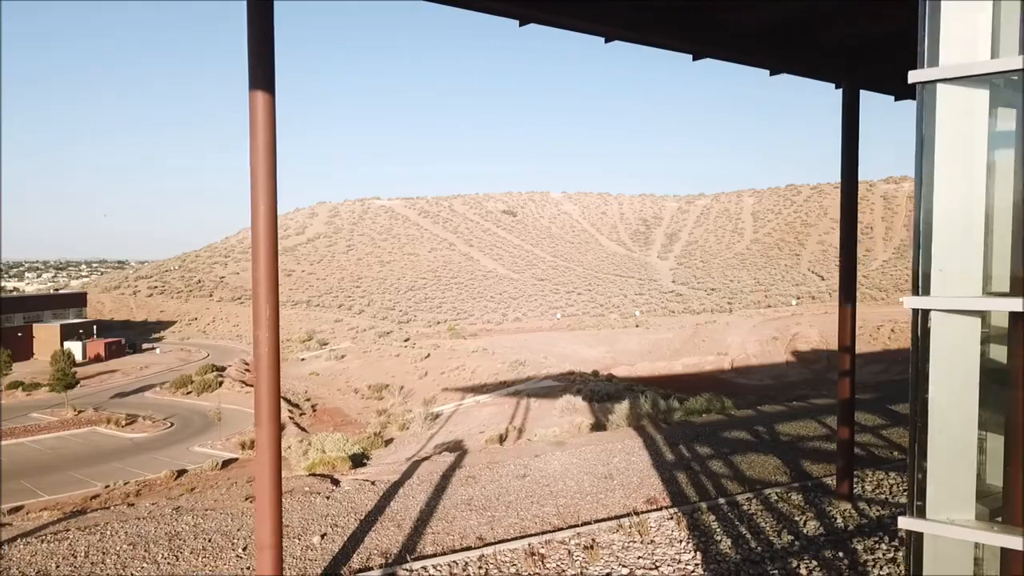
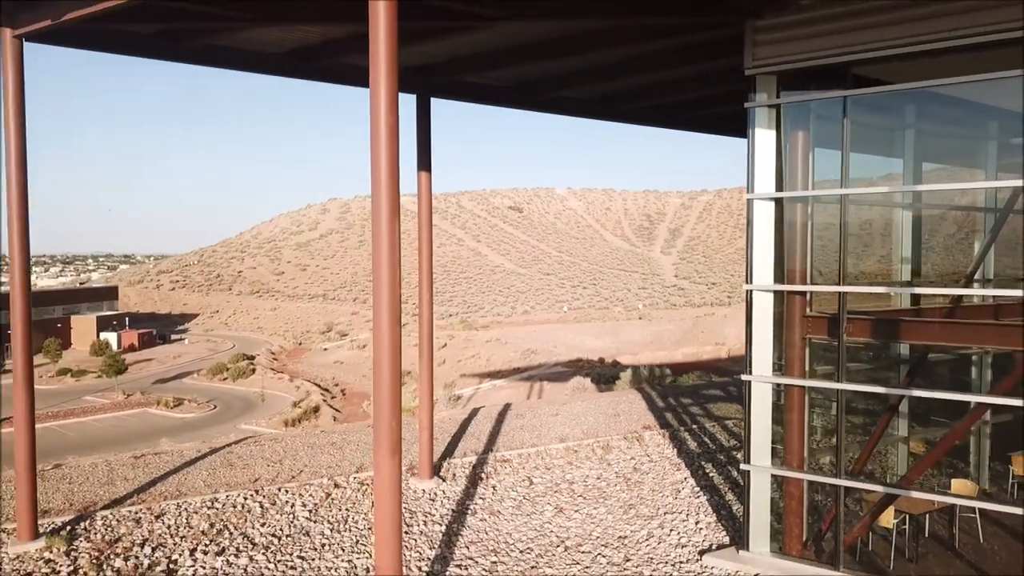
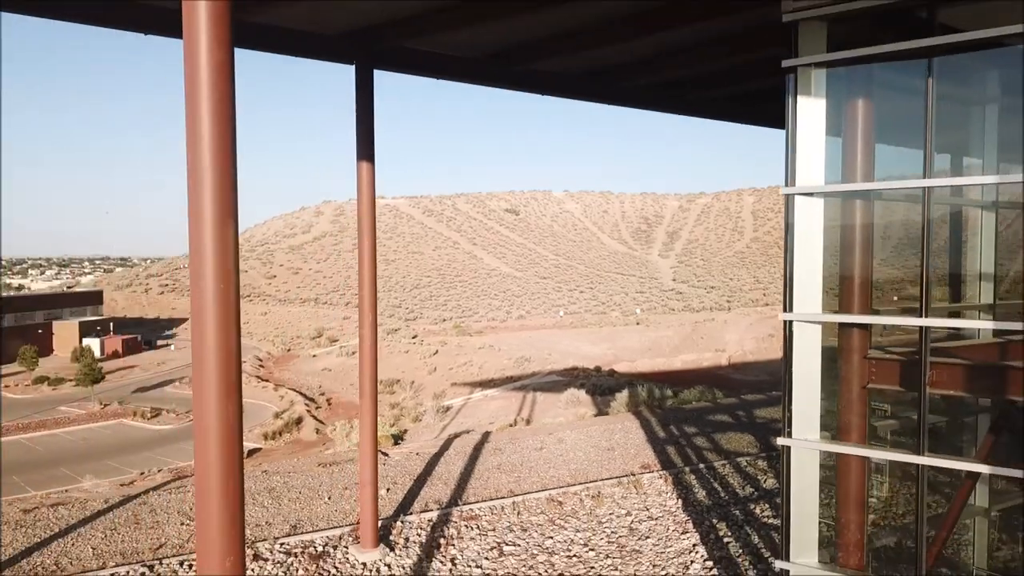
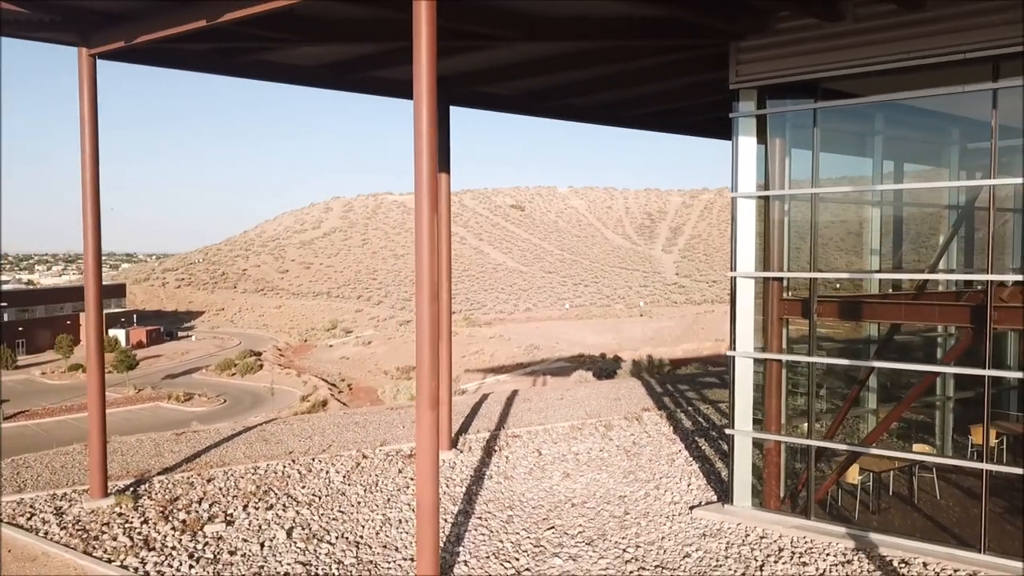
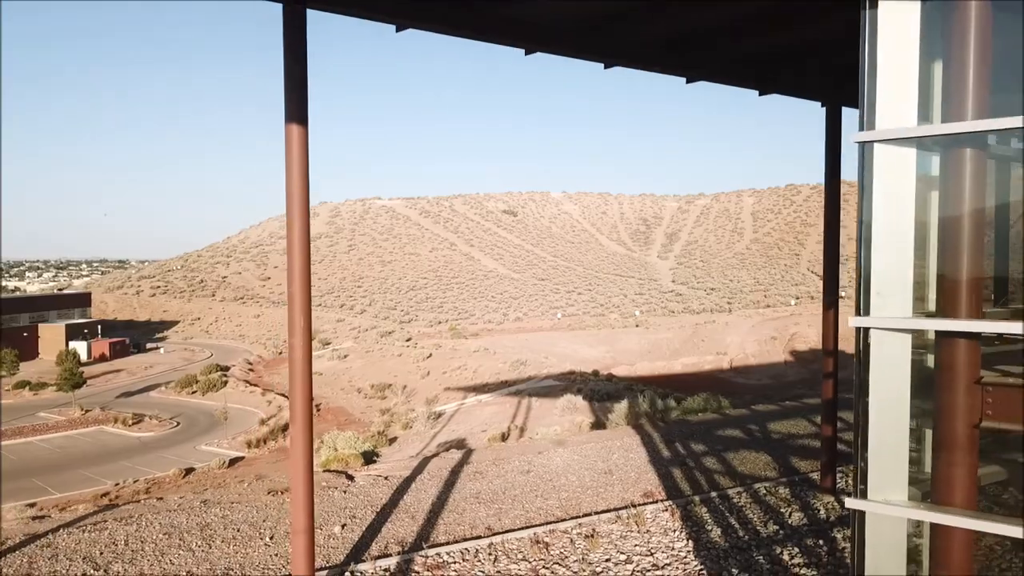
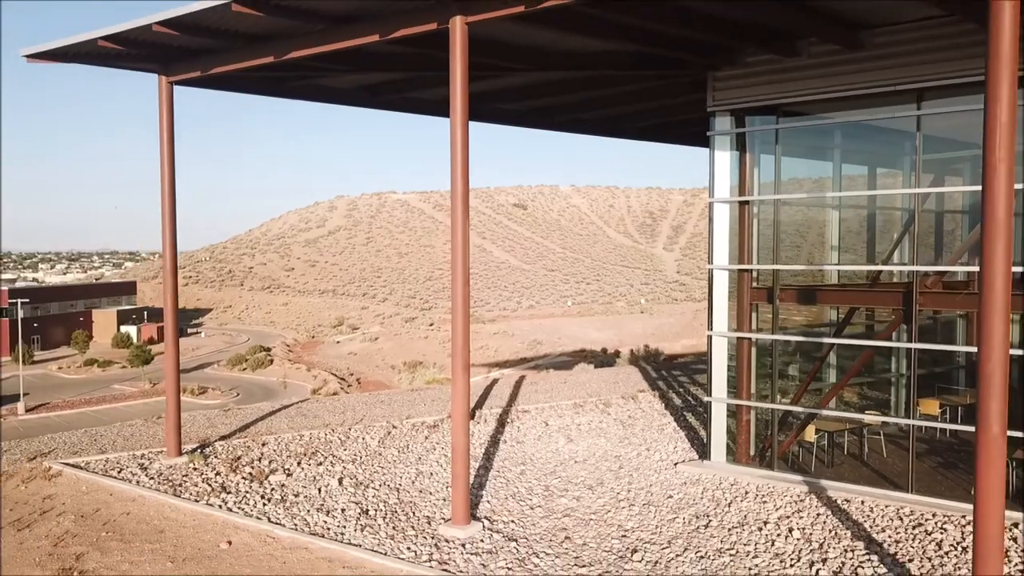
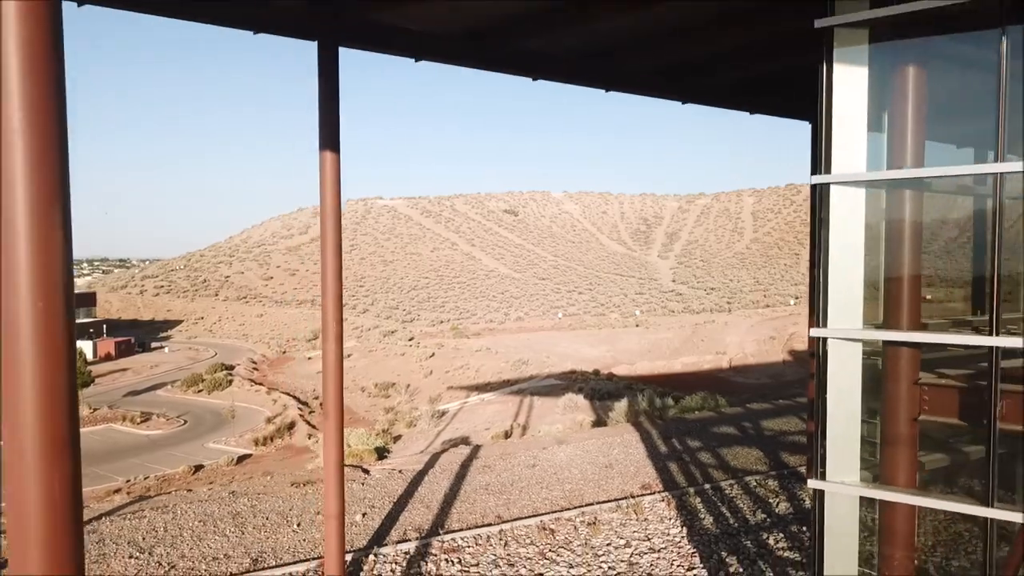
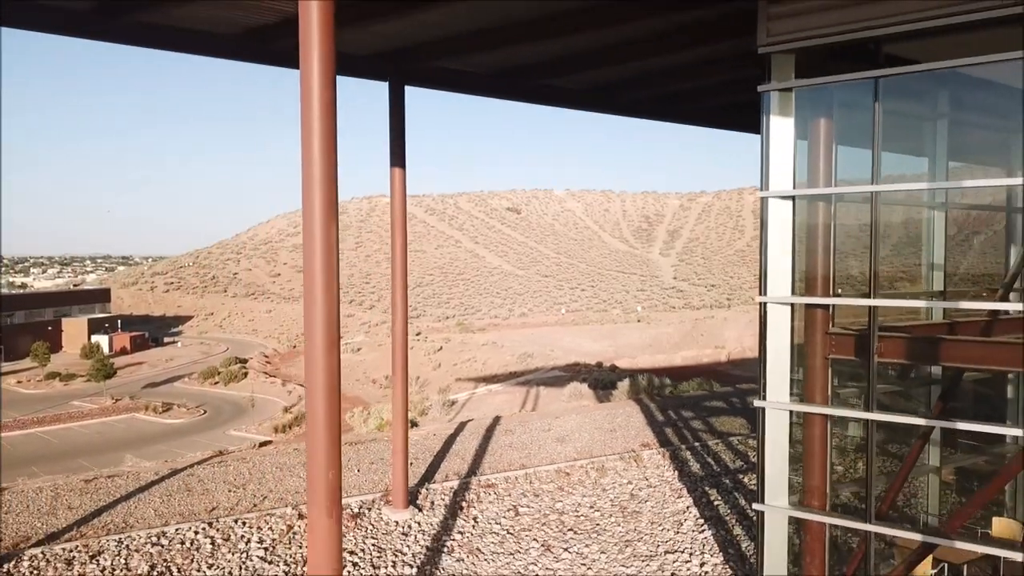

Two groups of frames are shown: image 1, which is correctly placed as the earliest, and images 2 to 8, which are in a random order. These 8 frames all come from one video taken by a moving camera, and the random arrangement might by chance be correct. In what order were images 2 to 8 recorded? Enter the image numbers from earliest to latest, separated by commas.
5, 7, 3, 8, 2, 4, 6
